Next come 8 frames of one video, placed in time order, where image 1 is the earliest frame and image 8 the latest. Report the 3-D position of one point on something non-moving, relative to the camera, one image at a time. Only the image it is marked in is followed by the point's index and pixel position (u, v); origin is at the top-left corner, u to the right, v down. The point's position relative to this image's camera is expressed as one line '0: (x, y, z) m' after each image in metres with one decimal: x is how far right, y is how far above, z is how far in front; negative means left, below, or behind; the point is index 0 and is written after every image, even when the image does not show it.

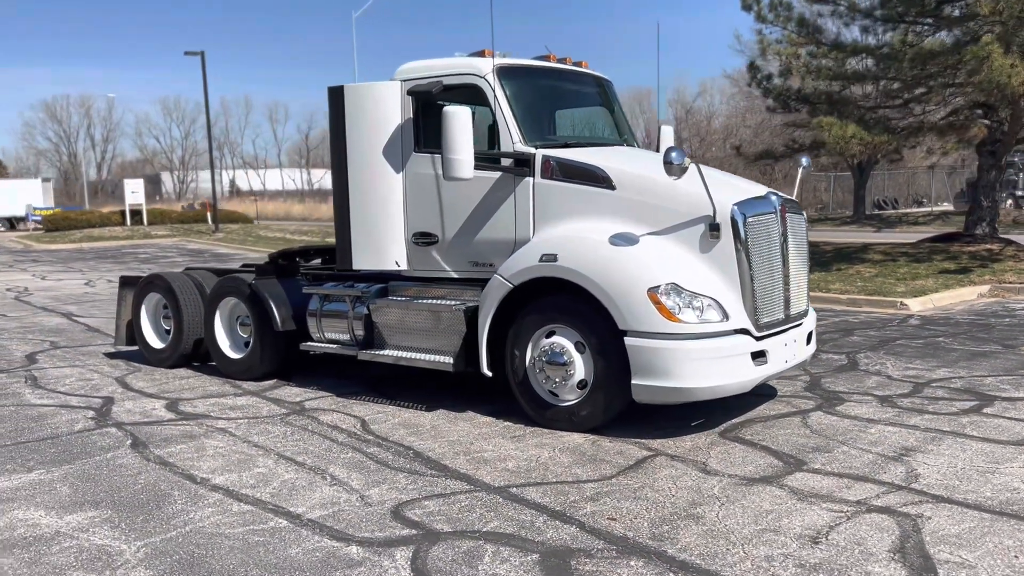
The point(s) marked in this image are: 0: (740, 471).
0: (+1.4, -1.1, +5.2) m
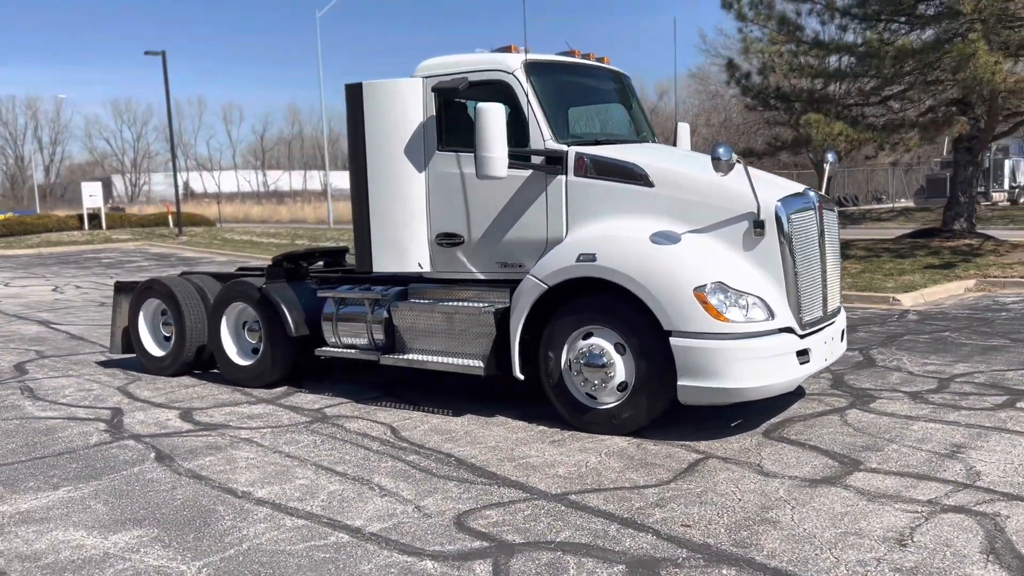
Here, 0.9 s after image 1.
0: (+1.7, -1.1, +5.1) m
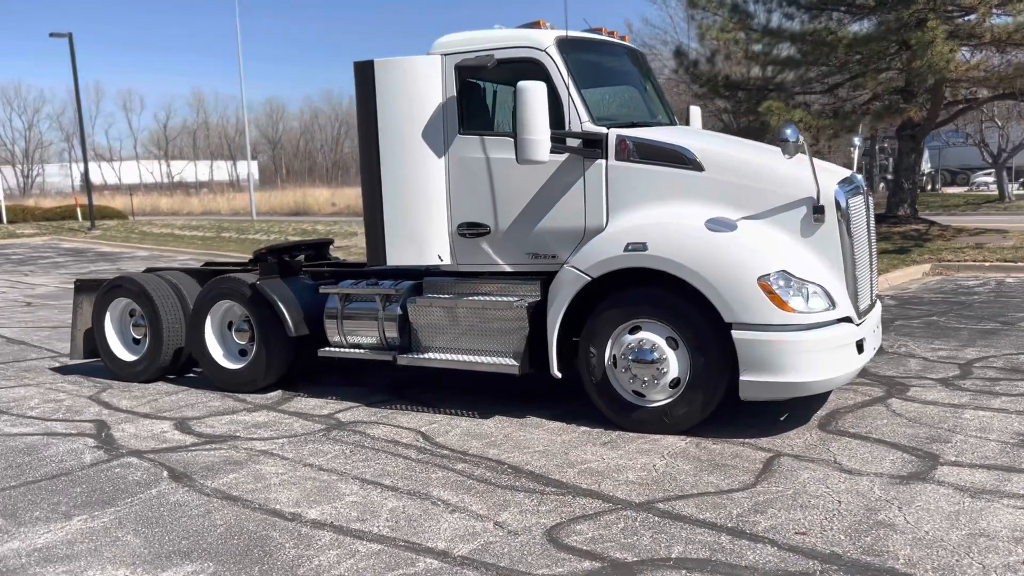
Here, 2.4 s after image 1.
0: (+2.1, -1.0, +4.9) m
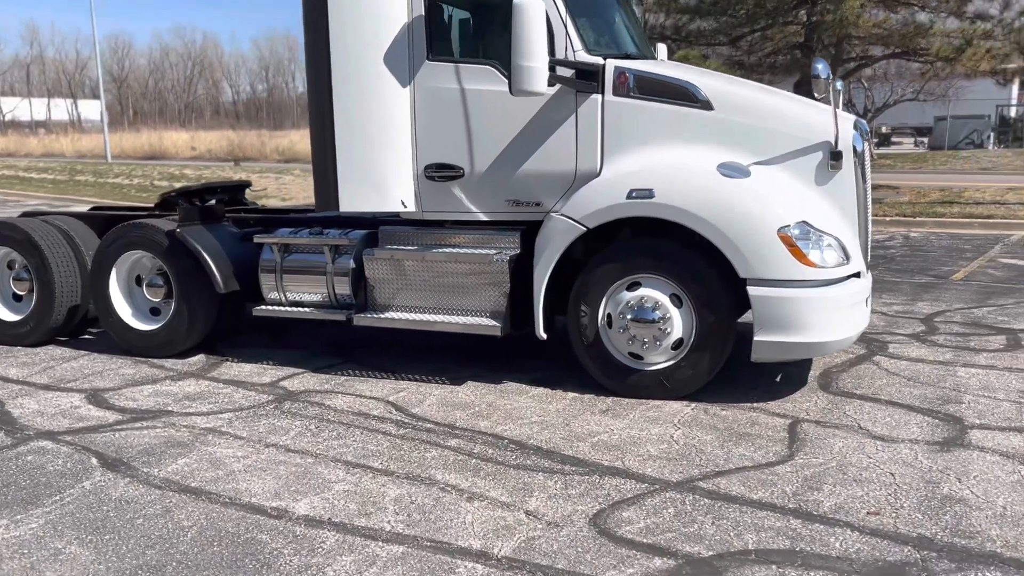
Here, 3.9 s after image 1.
0: (+2.1, -0.8, +4.6) m
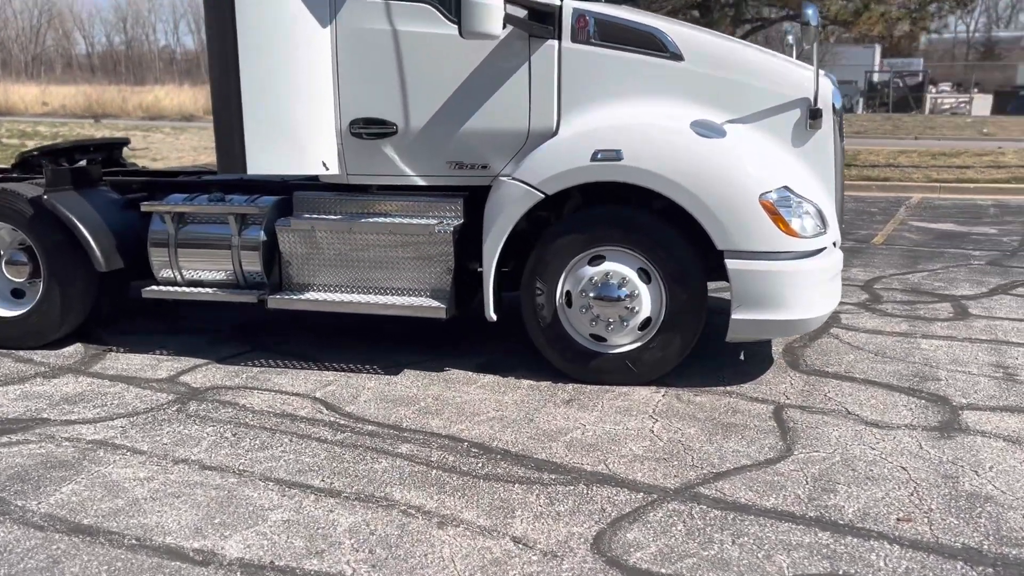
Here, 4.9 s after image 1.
0: (+1.9, -0.6, +4.3) m
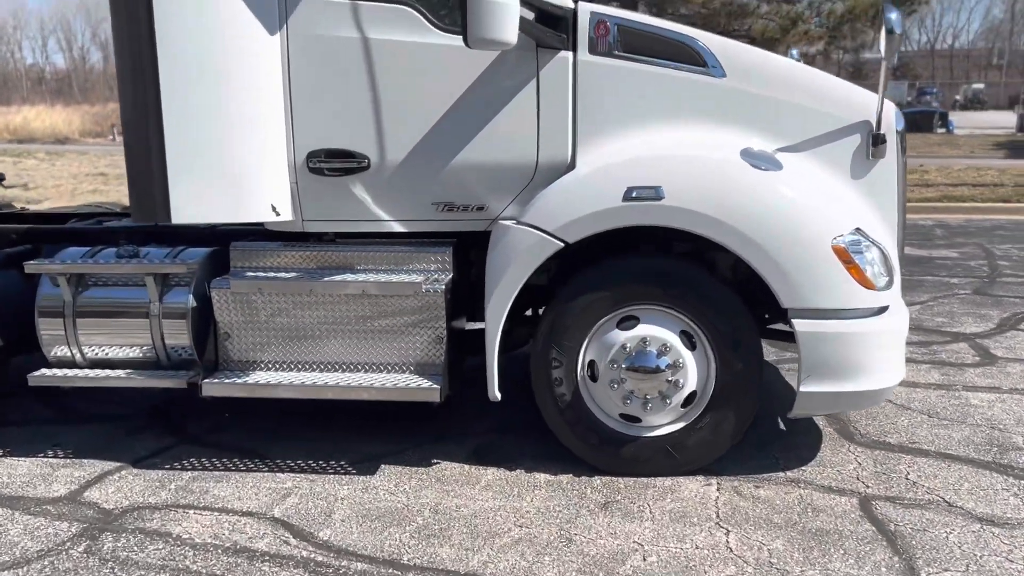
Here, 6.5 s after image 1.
0: (+2.0, -0.9, +3.5) m
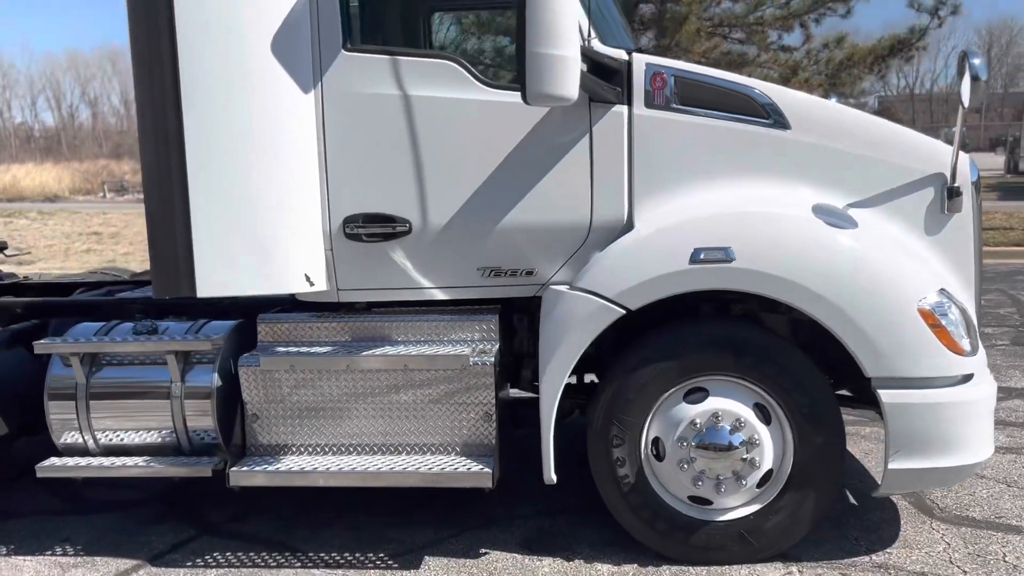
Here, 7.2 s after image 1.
0: (+2.3, -1.1, +3.2) m
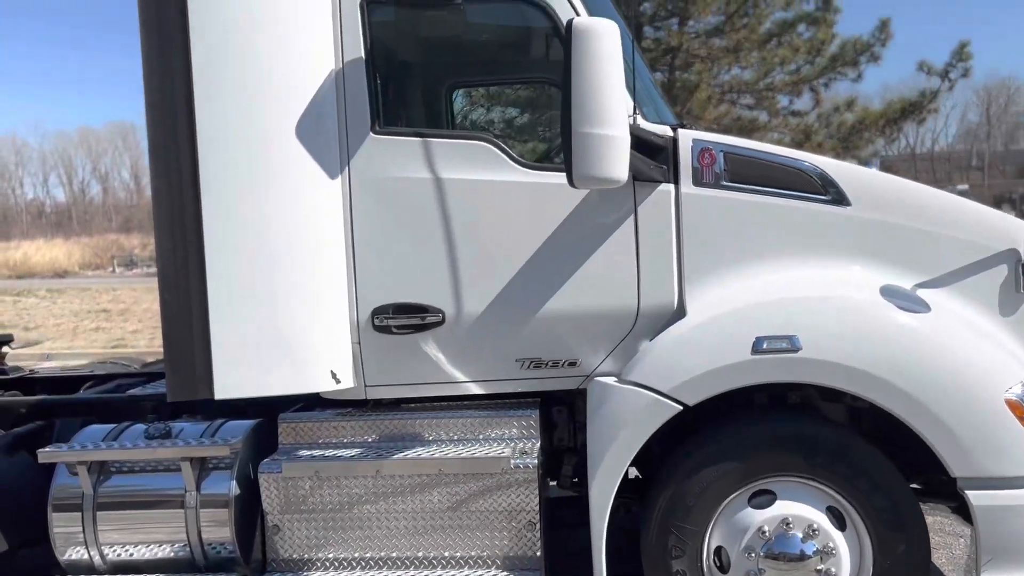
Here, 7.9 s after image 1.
0: (+2.5, -1.4, +2.8) m
